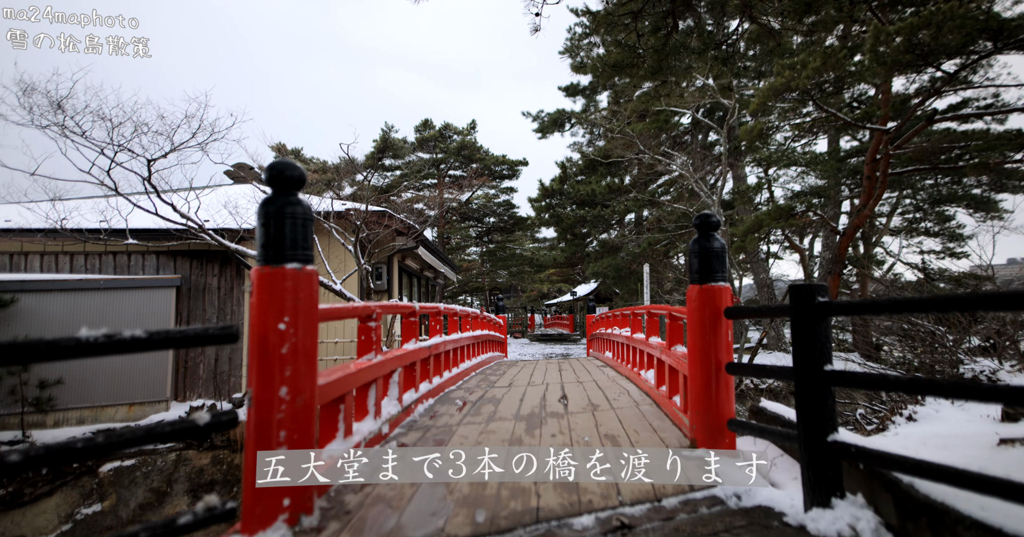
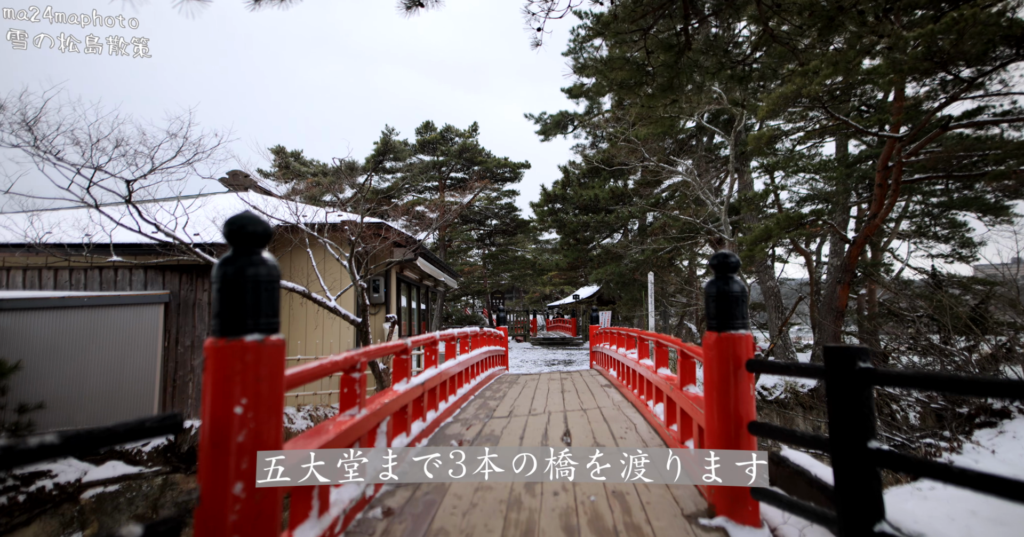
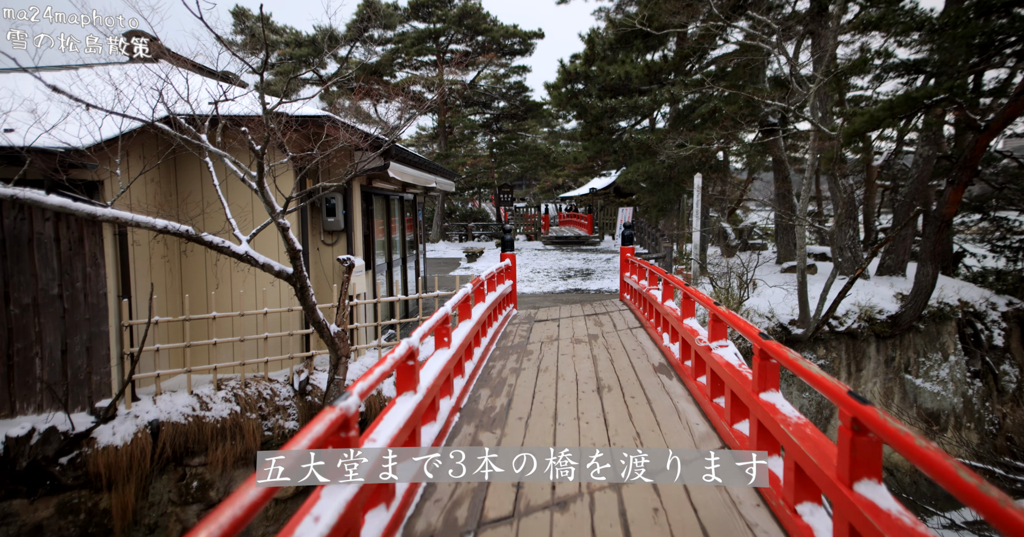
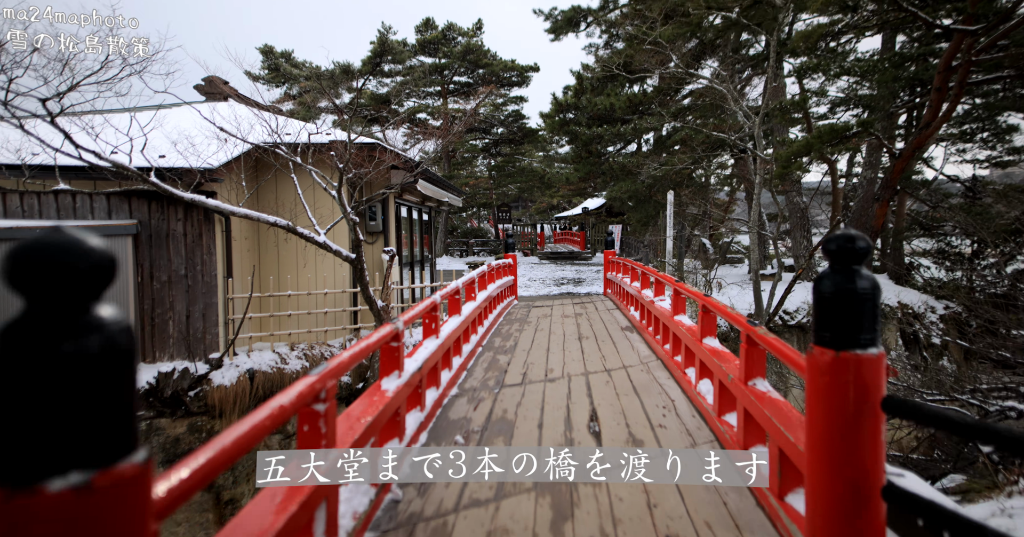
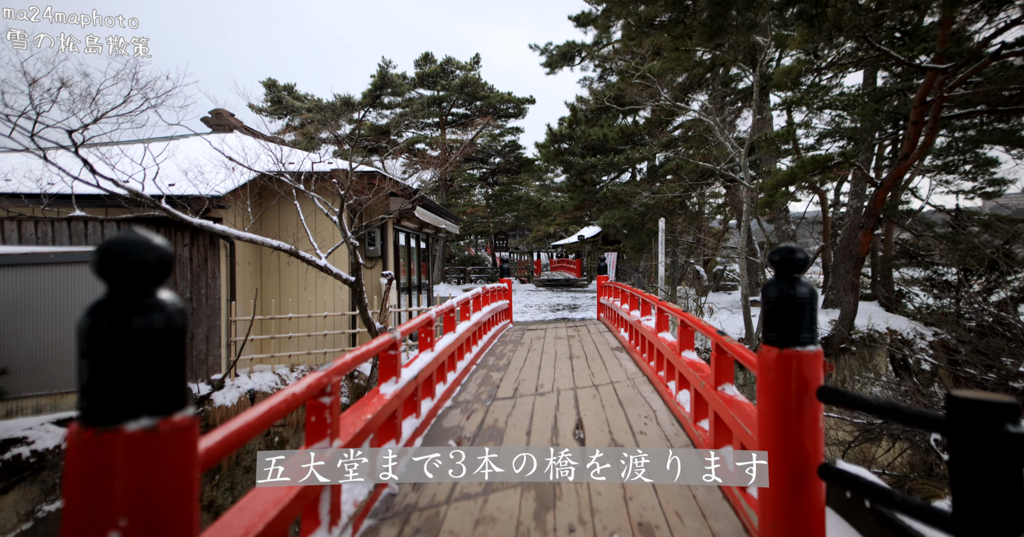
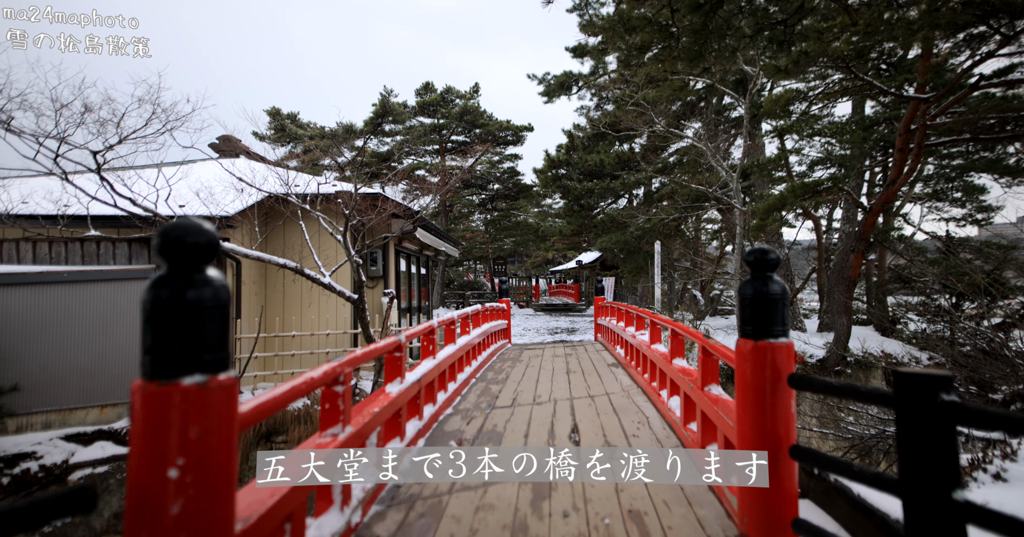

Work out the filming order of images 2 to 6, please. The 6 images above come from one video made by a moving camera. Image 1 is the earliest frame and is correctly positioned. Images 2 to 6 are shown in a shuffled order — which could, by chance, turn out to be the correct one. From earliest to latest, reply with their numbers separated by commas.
2, 6, 5, 4, 3
